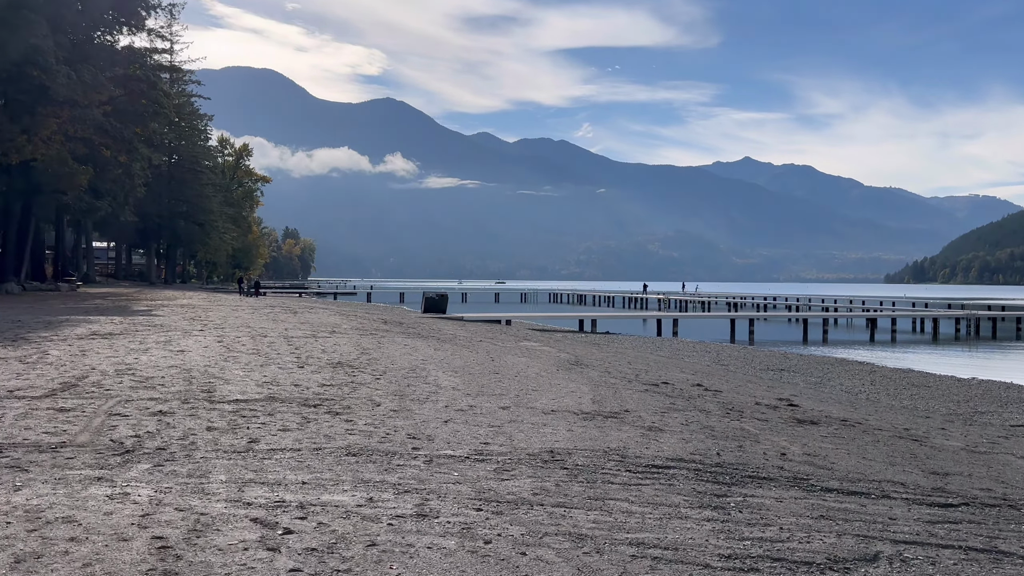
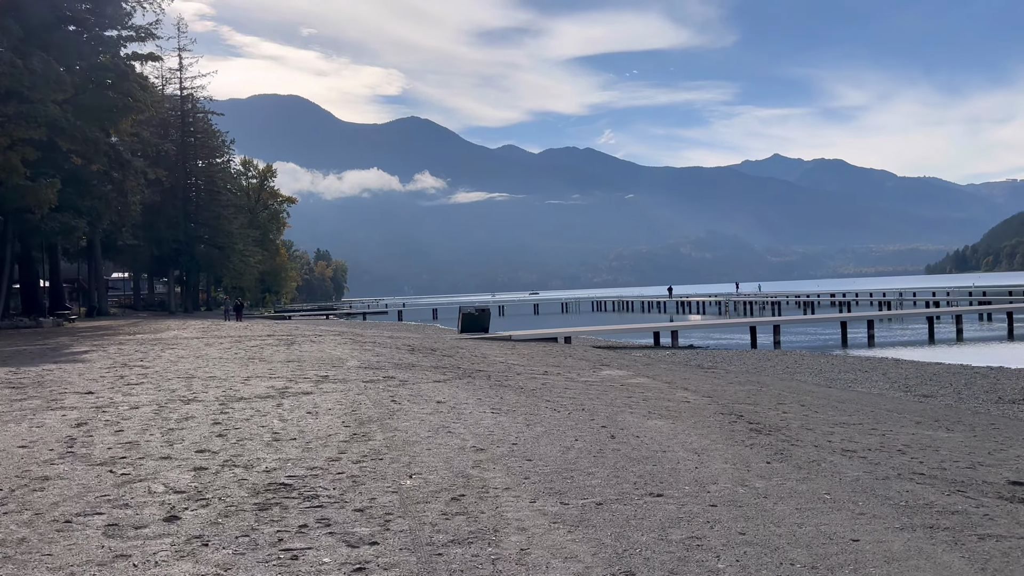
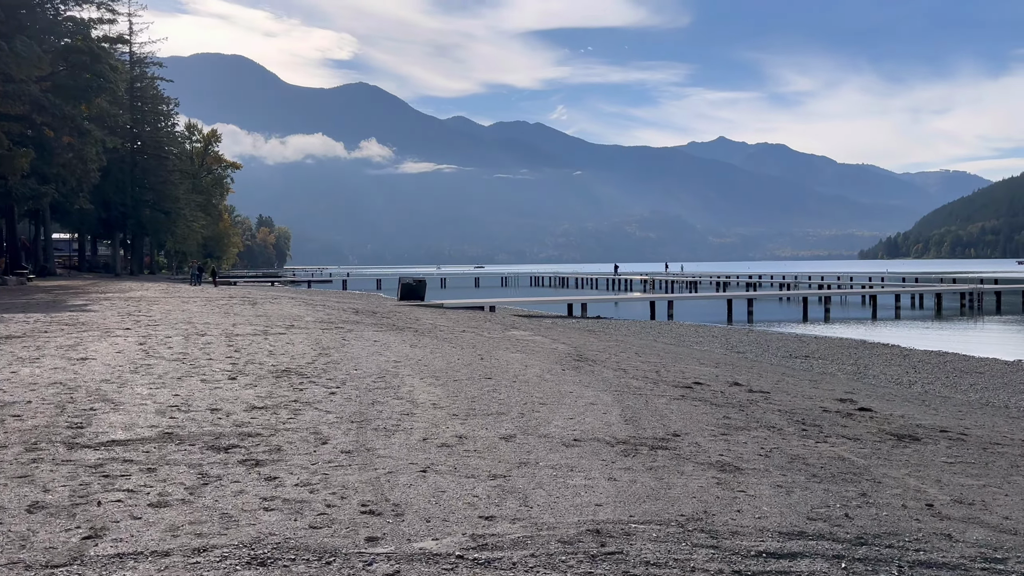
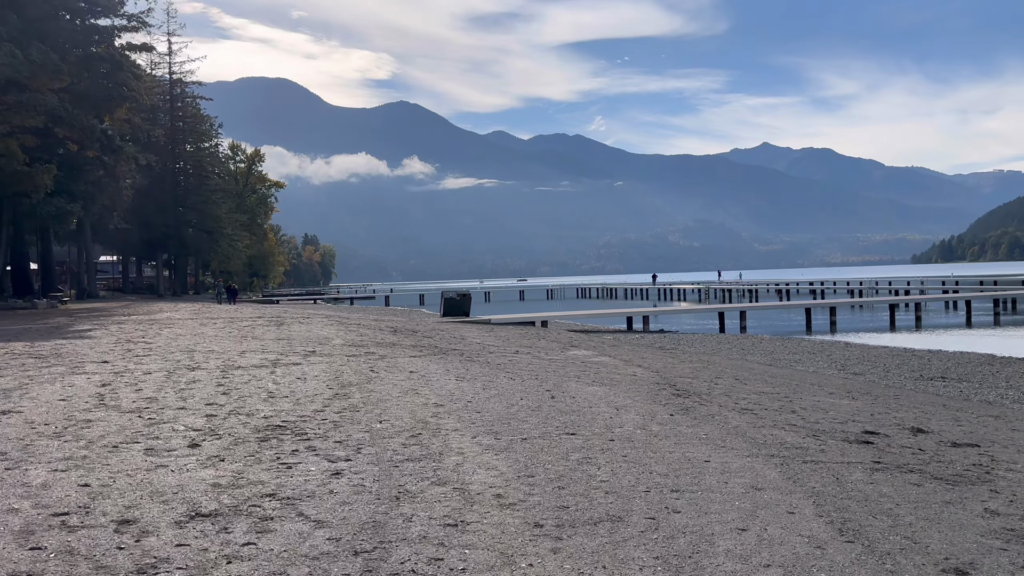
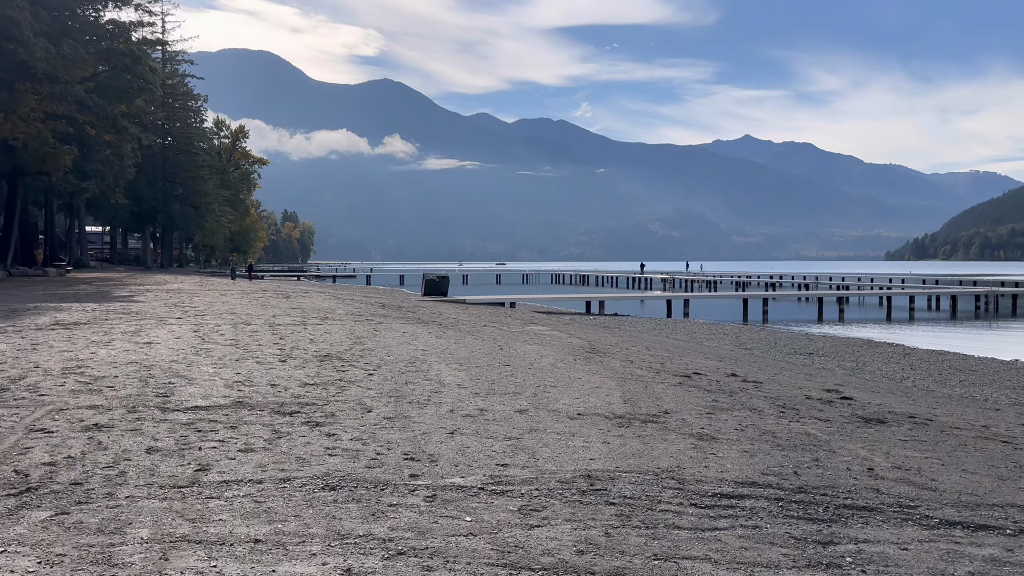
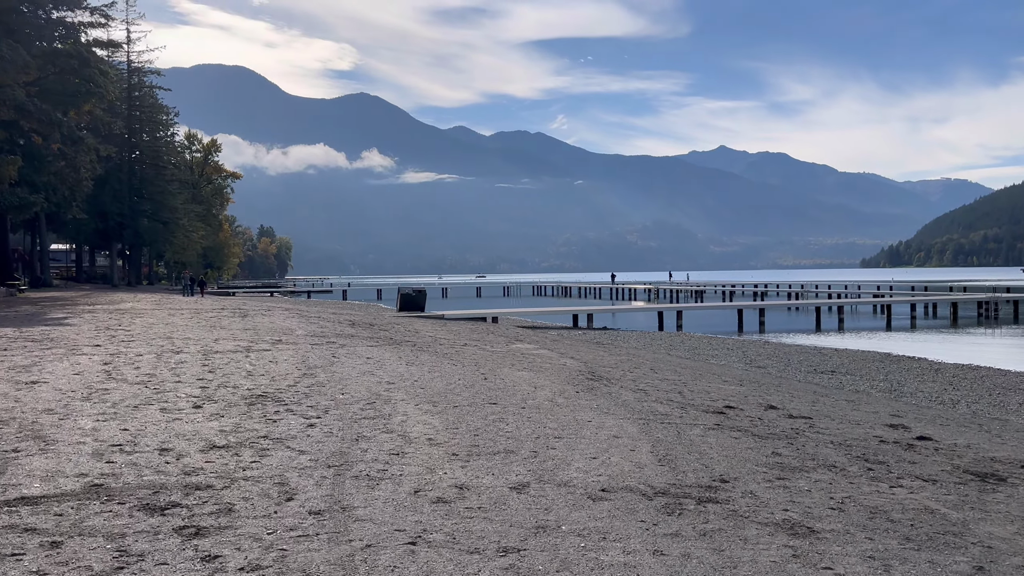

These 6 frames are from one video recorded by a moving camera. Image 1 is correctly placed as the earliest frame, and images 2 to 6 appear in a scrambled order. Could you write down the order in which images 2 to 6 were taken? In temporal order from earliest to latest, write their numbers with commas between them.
5, 3, 6, 4, 2
